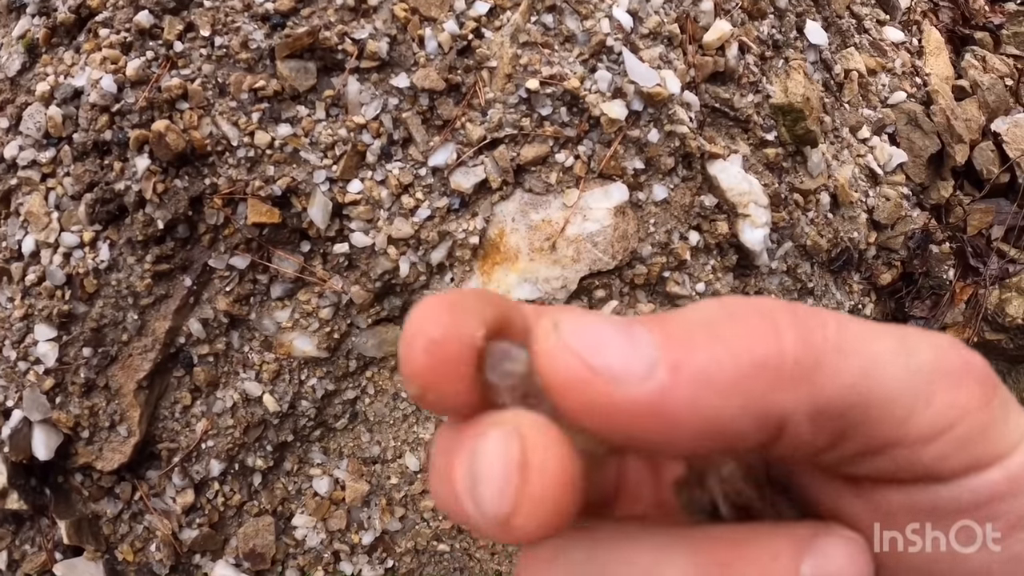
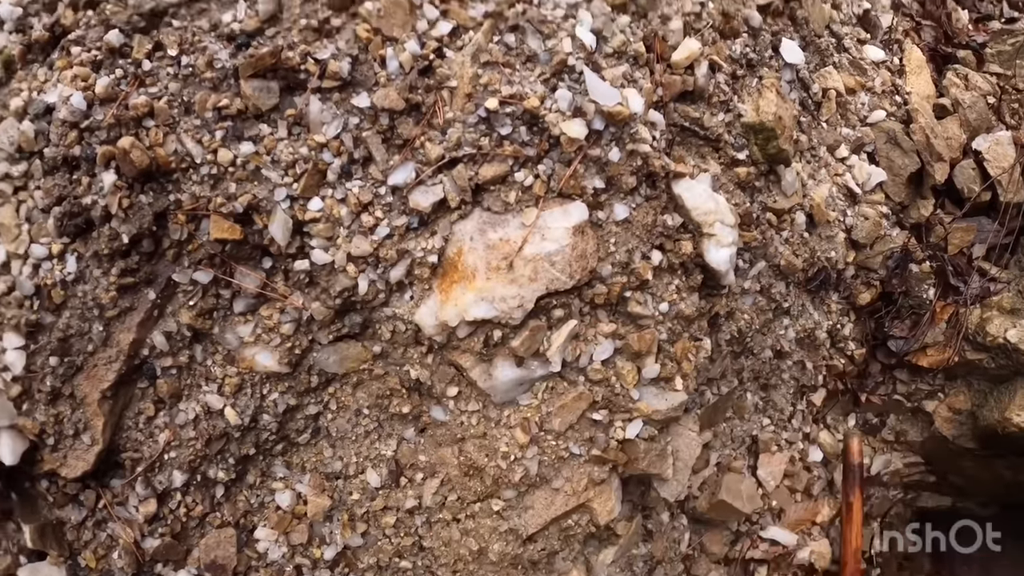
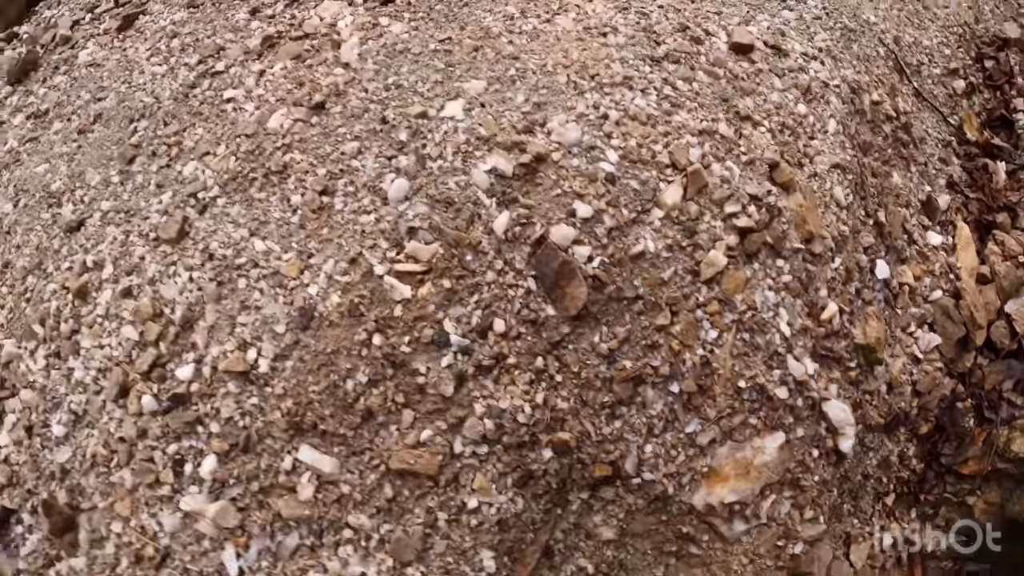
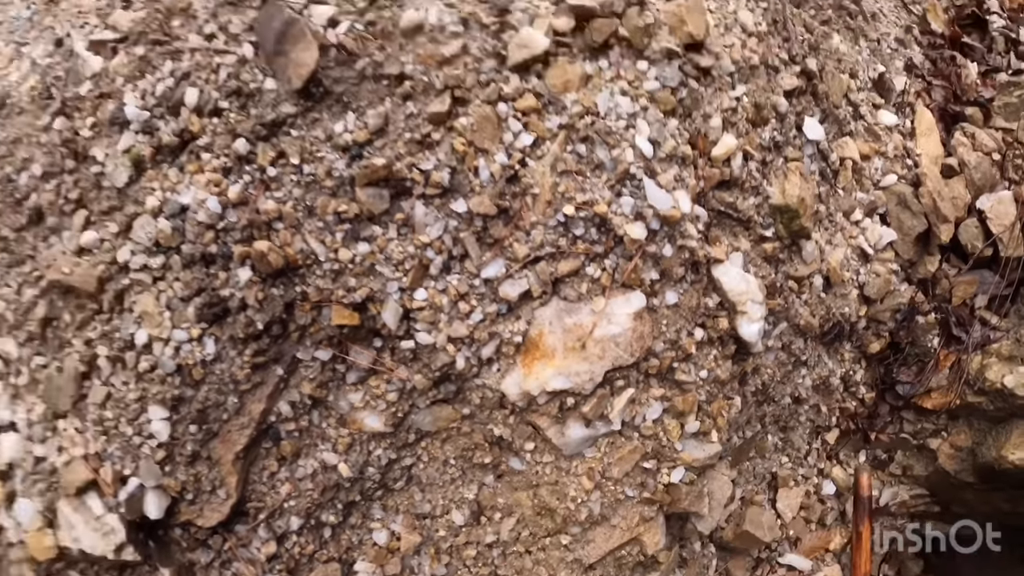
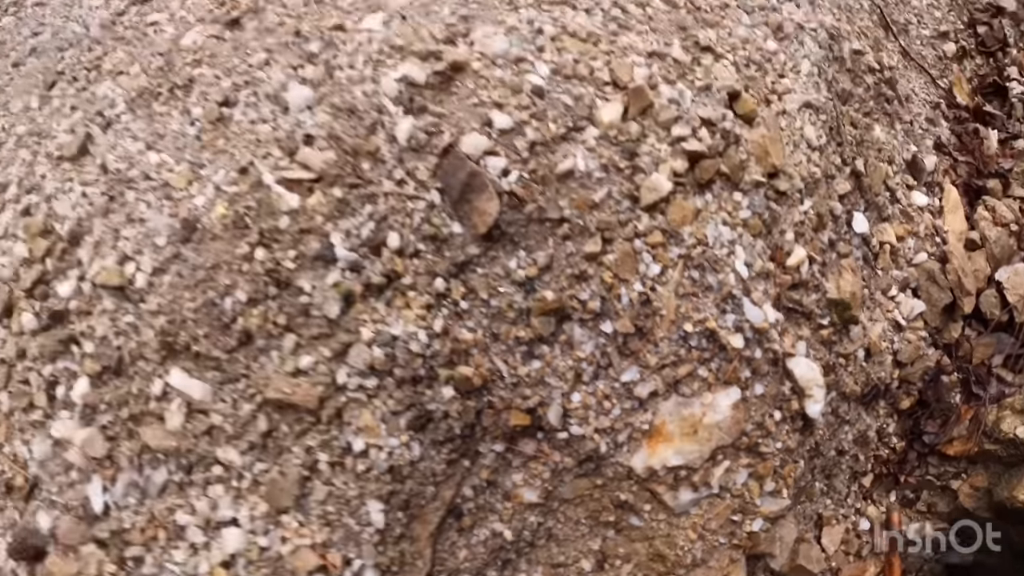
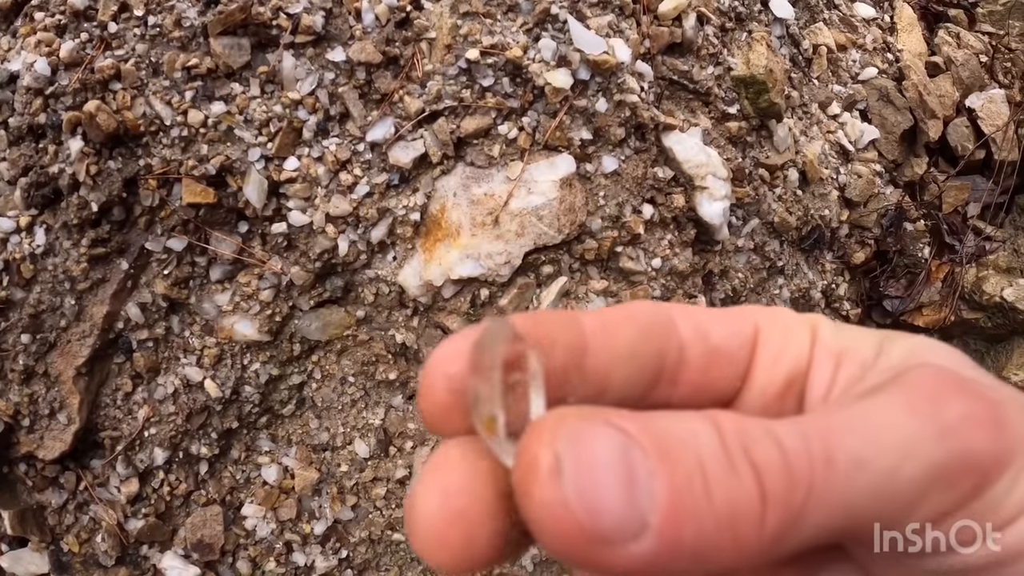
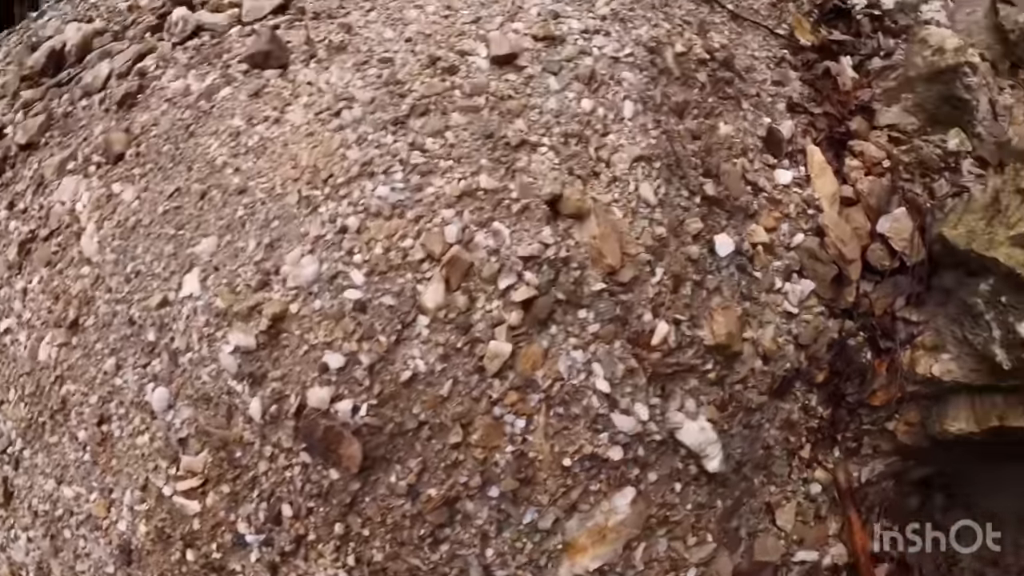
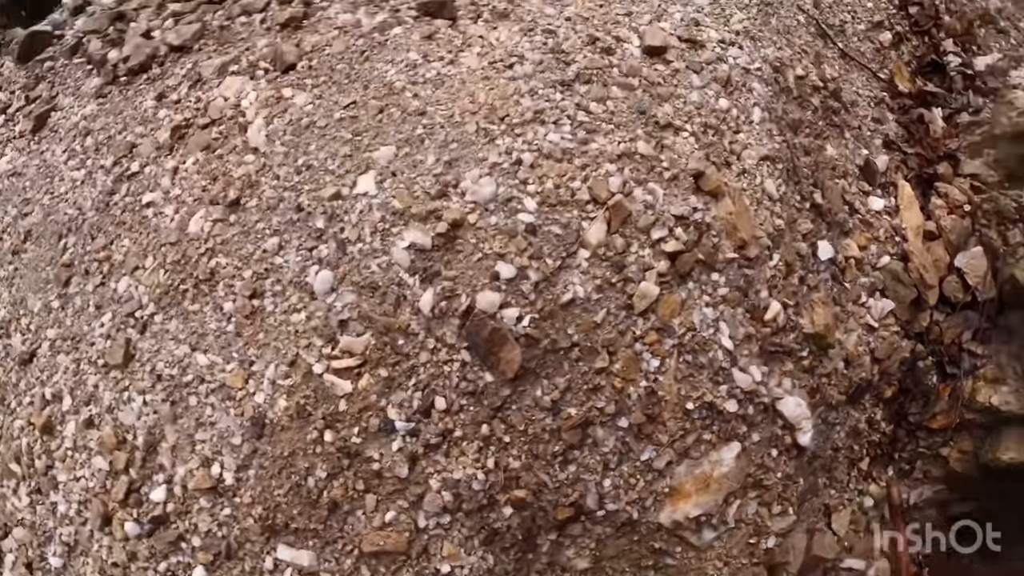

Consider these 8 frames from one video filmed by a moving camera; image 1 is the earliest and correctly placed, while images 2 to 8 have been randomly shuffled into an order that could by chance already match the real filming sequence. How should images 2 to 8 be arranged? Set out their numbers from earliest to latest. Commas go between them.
6, 2, 4, 5, 3, 8, 7
